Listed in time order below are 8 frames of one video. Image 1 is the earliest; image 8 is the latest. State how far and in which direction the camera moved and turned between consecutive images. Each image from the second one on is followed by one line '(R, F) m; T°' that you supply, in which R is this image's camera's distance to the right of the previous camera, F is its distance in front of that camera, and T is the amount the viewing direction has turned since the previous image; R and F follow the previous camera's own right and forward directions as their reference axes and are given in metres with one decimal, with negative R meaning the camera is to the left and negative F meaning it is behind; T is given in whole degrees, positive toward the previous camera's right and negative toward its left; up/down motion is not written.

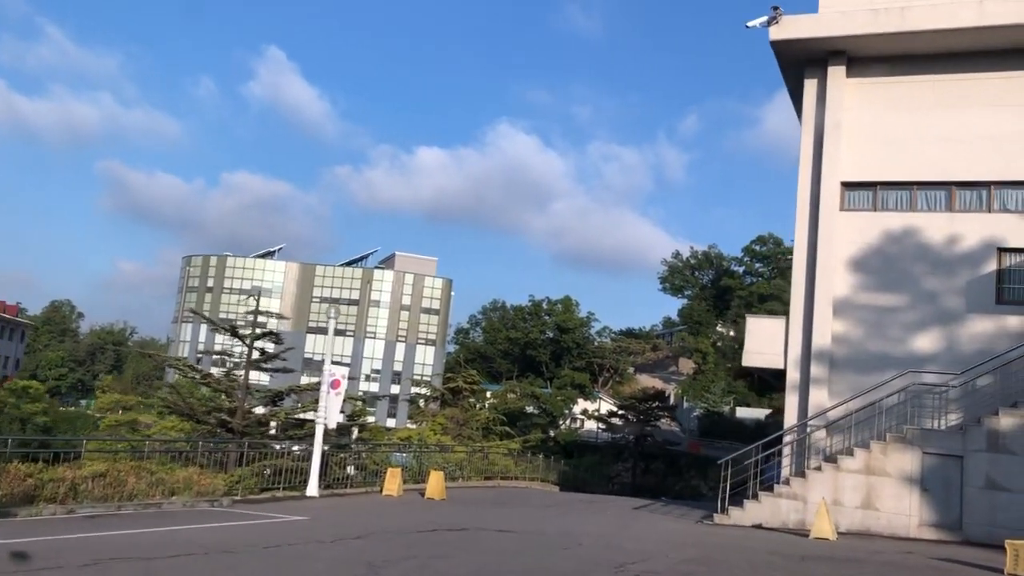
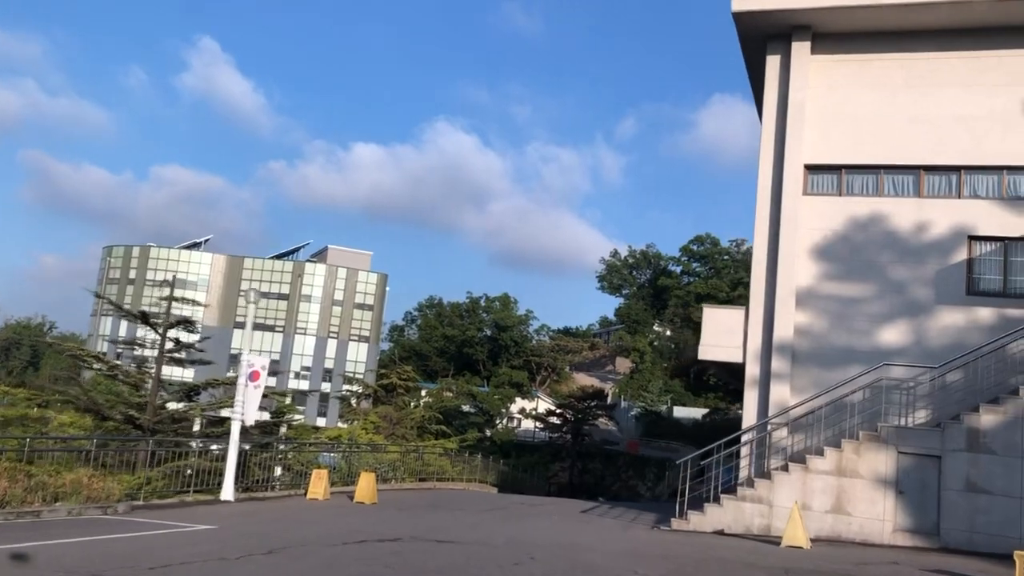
(-0.1, +1.6) m; +4°
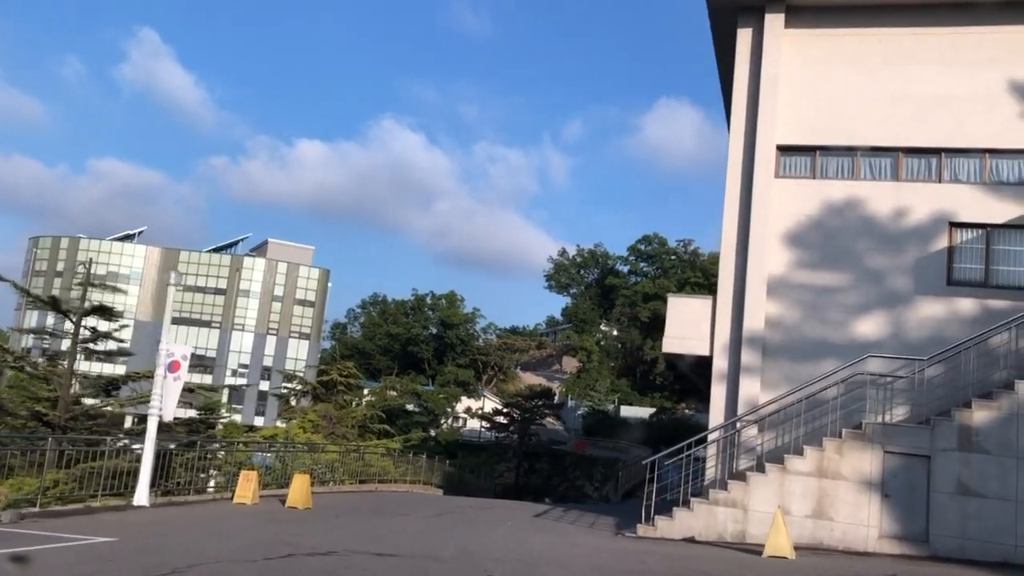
(-0.1, +1.4) m; +3°
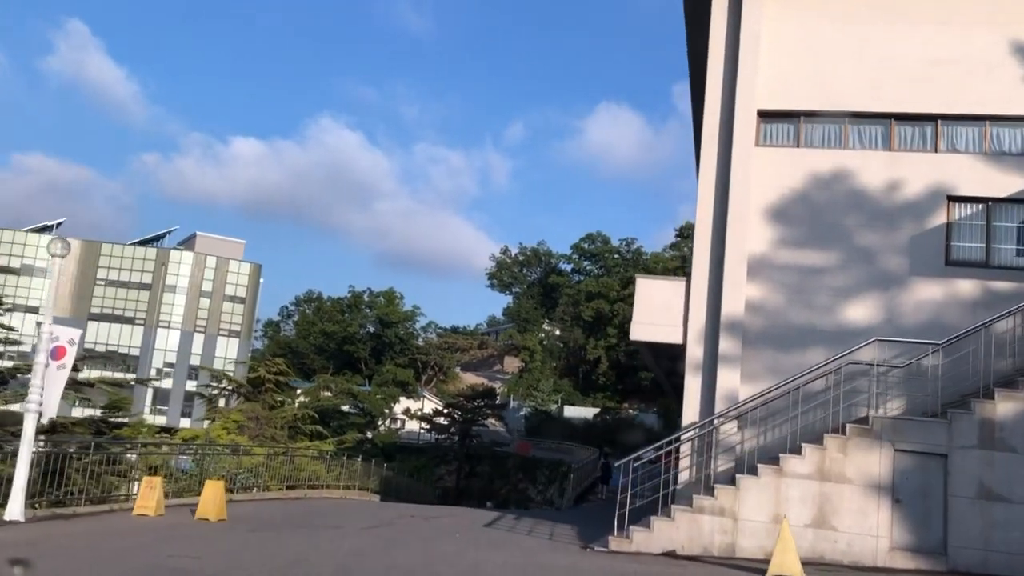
(-0.2, +2.0) m; +4°
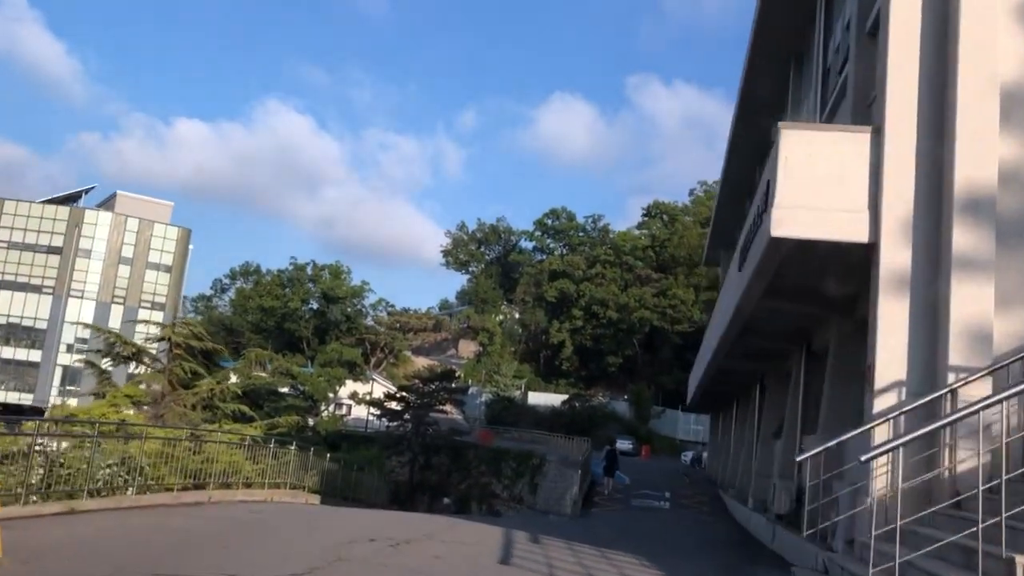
(-0.9, +6.6) m; +3°
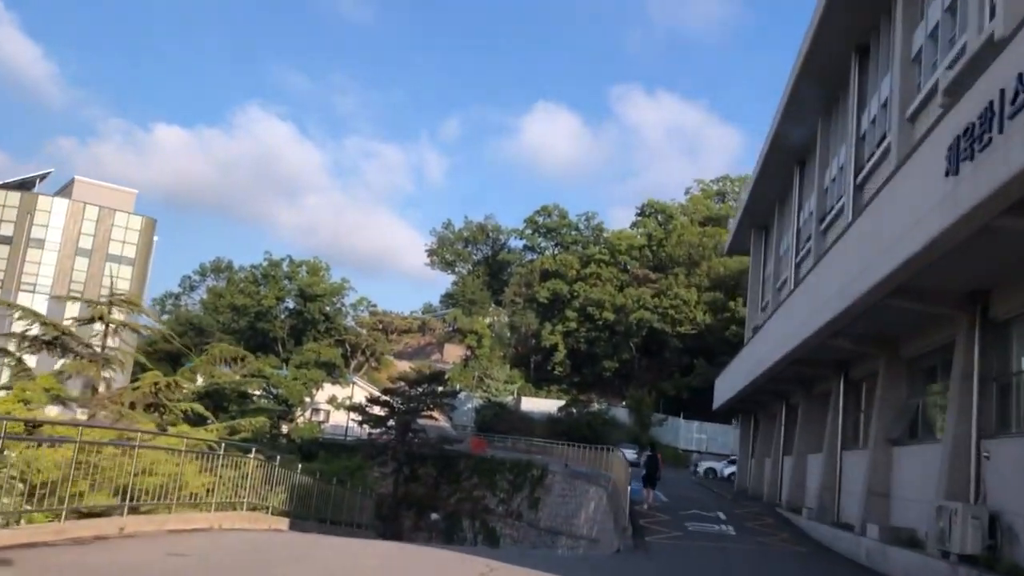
(-0.8, +4.5) m; +1°
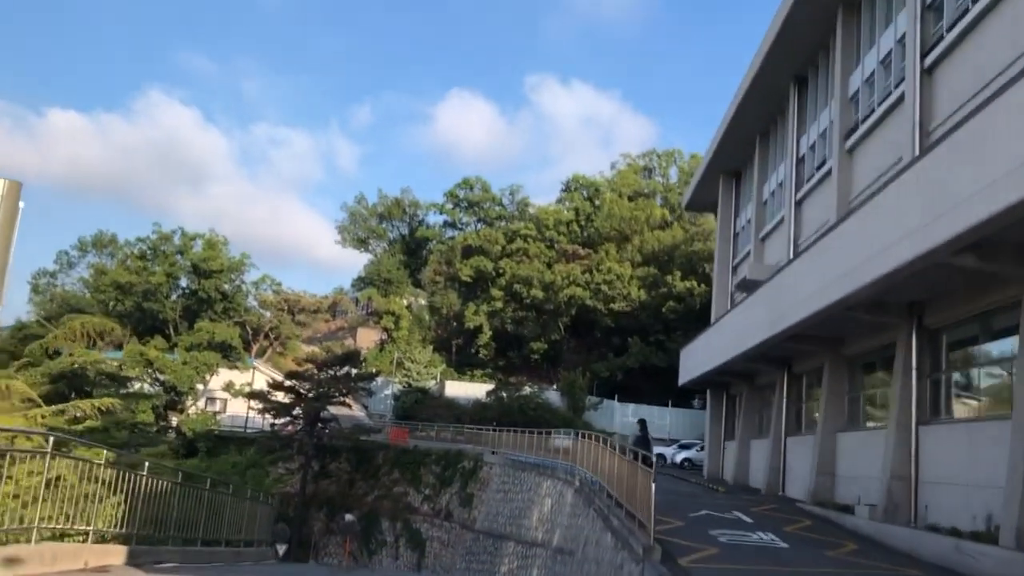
(-0.5, +5.3) m; +5°
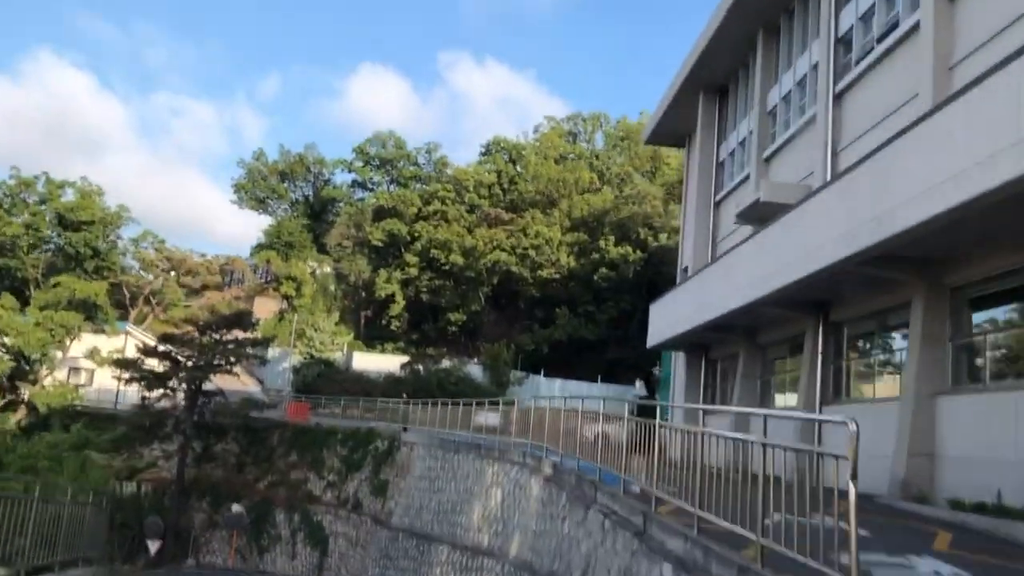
(-0.6, +5.6) m; +6°
